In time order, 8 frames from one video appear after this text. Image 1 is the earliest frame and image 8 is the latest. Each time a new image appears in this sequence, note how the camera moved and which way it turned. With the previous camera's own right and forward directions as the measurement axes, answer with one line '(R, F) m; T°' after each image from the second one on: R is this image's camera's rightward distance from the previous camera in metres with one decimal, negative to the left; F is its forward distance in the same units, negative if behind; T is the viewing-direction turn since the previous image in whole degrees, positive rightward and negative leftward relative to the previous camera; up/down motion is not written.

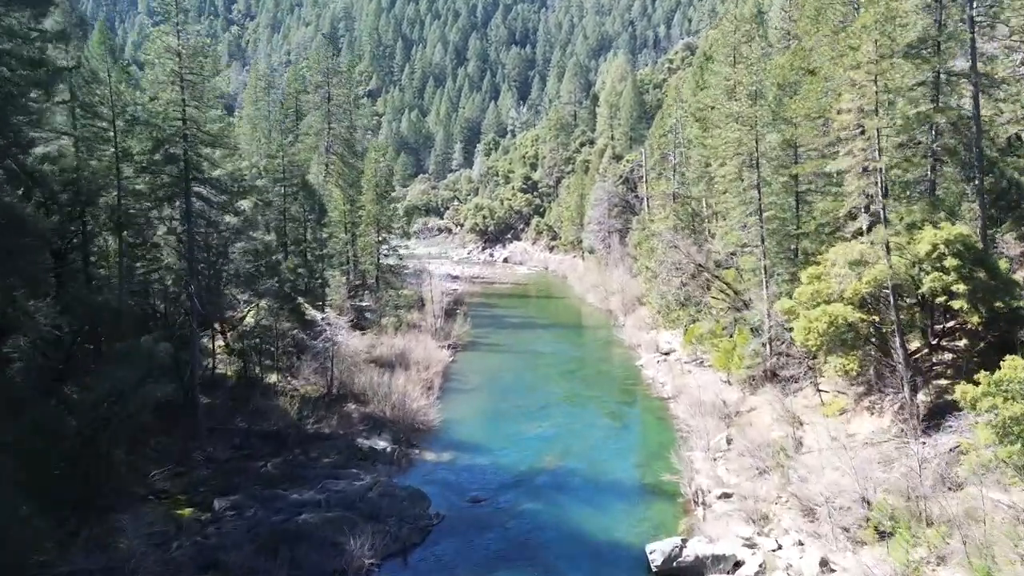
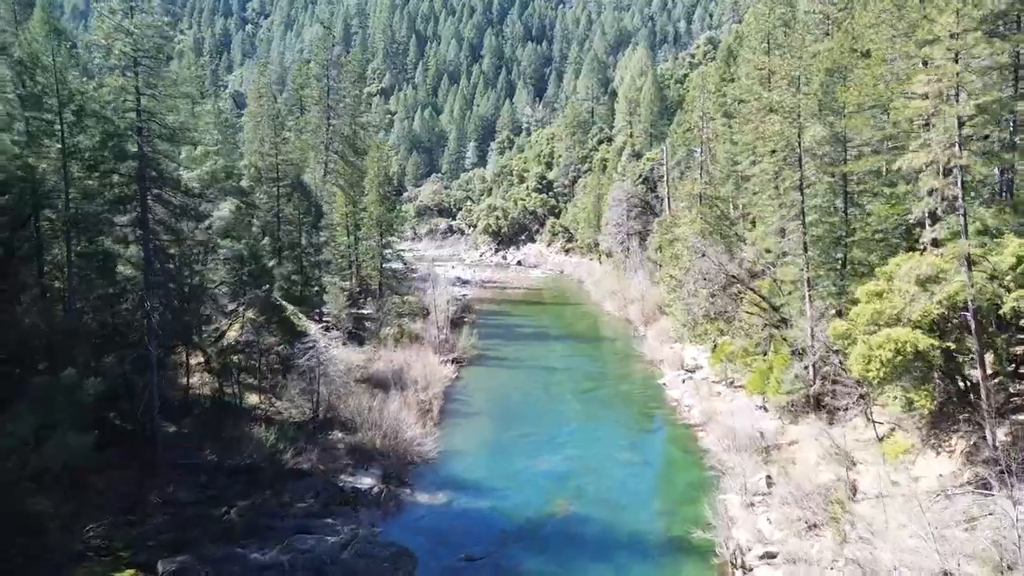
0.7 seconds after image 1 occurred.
(+0.3, +2.7) m; -1°
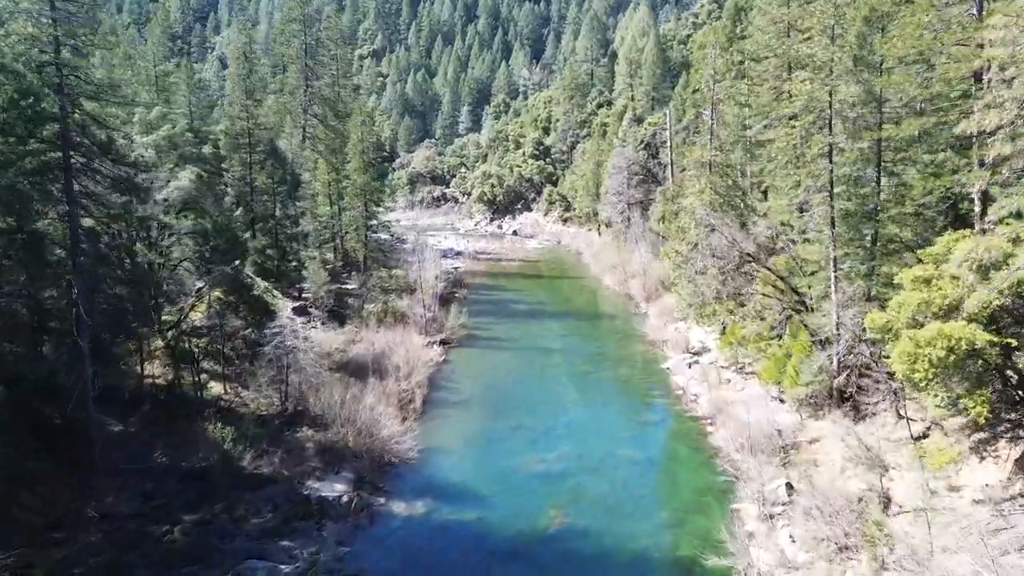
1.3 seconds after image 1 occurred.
(+0.2, +2.3) m; 0°
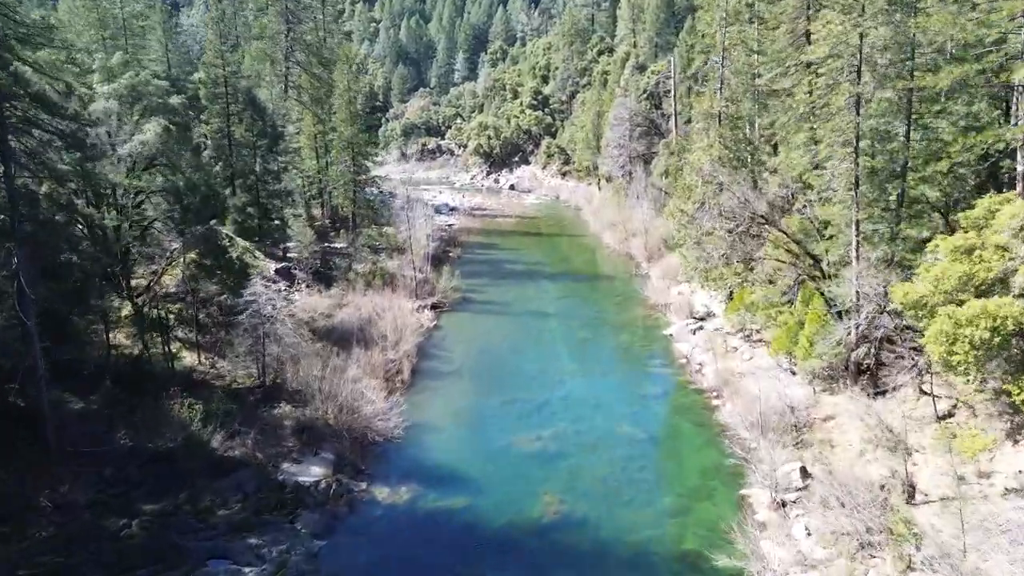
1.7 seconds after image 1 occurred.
(+0.1, +1.5) m; 0°
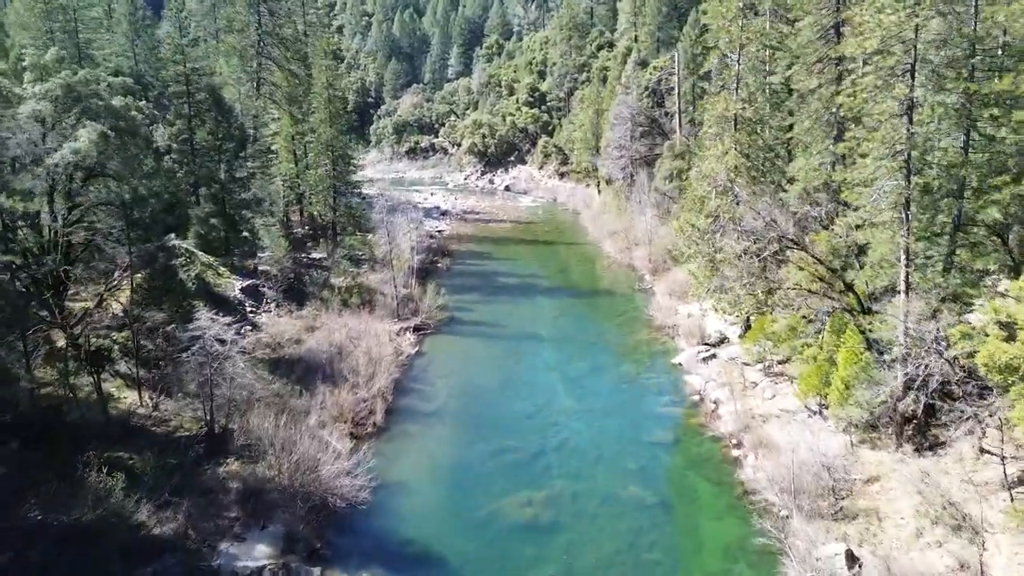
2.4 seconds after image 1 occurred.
(+0.2, +2.6) m; 0°
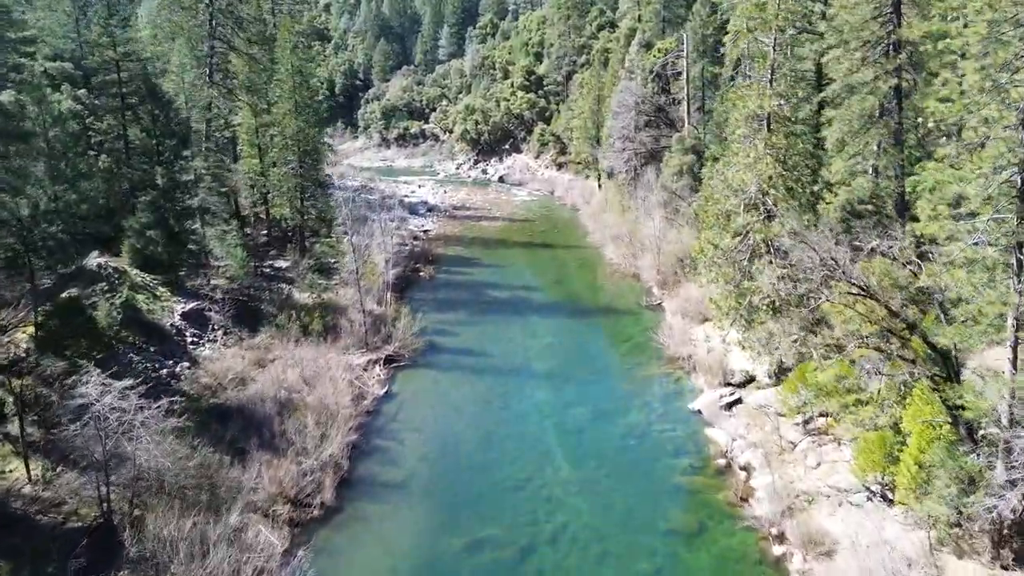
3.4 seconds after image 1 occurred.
(+0.3, +3.5) m; 0°
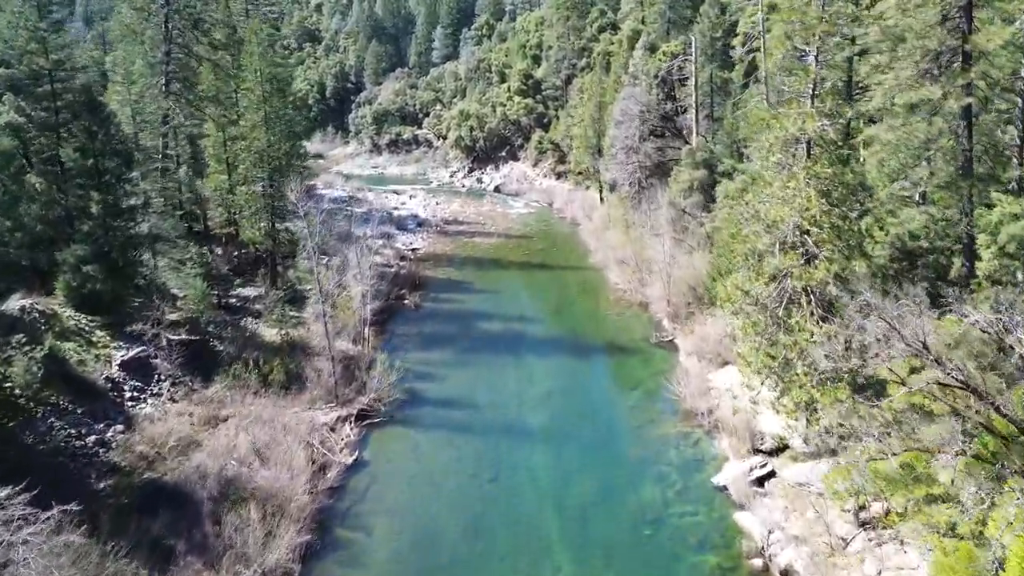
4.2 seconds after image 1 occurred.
(+0.2, +2.8) m; 0°
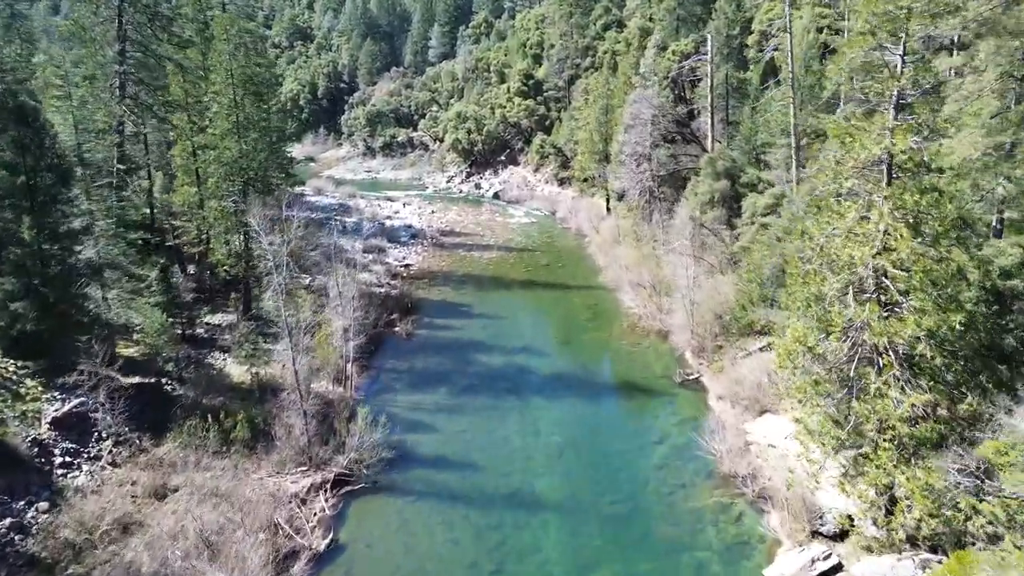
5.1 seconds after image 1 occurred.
(-0.2, +2.8) m; 0°
